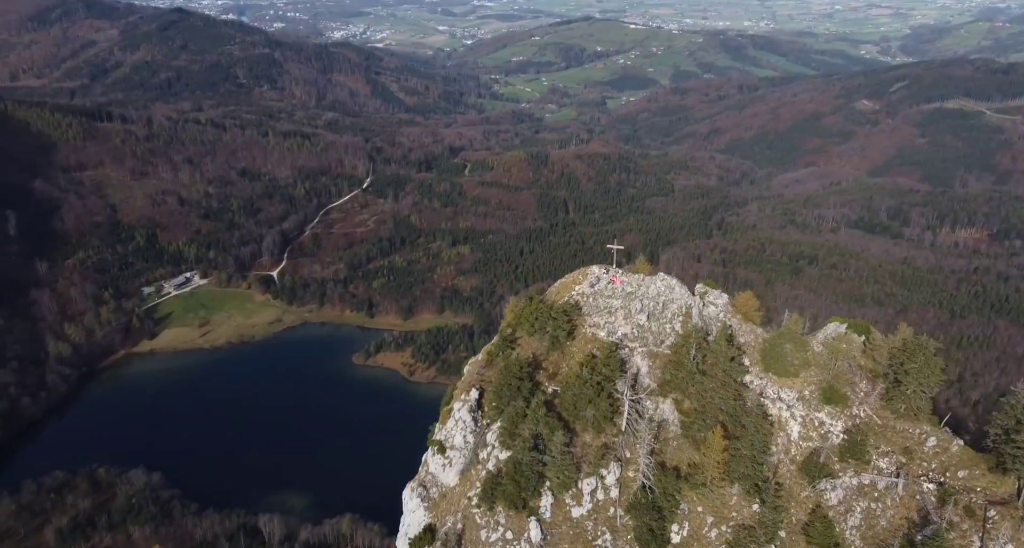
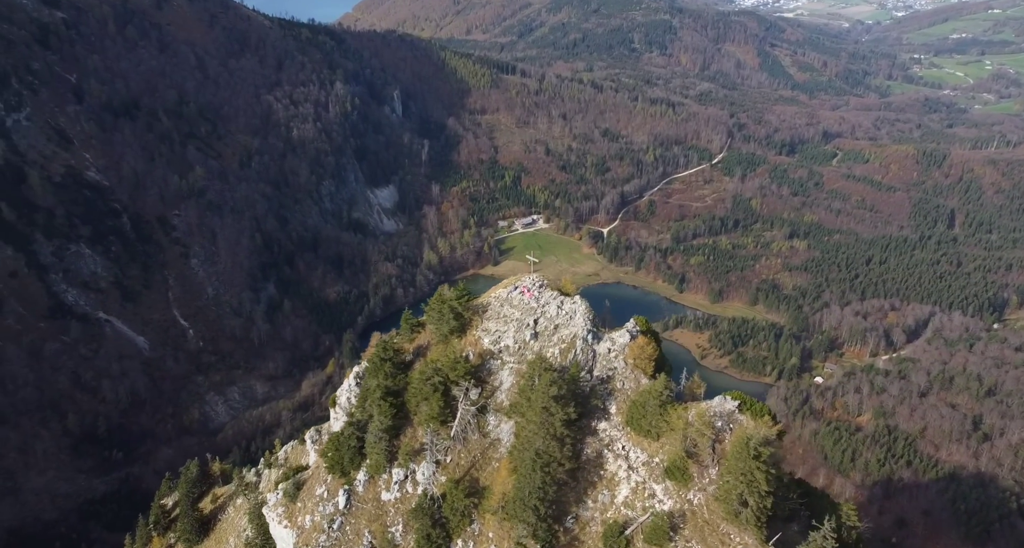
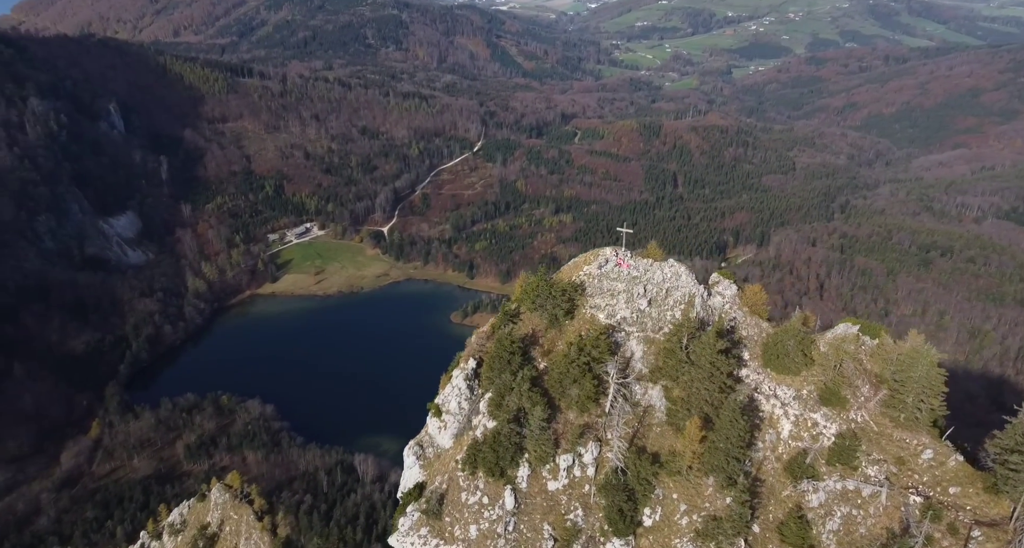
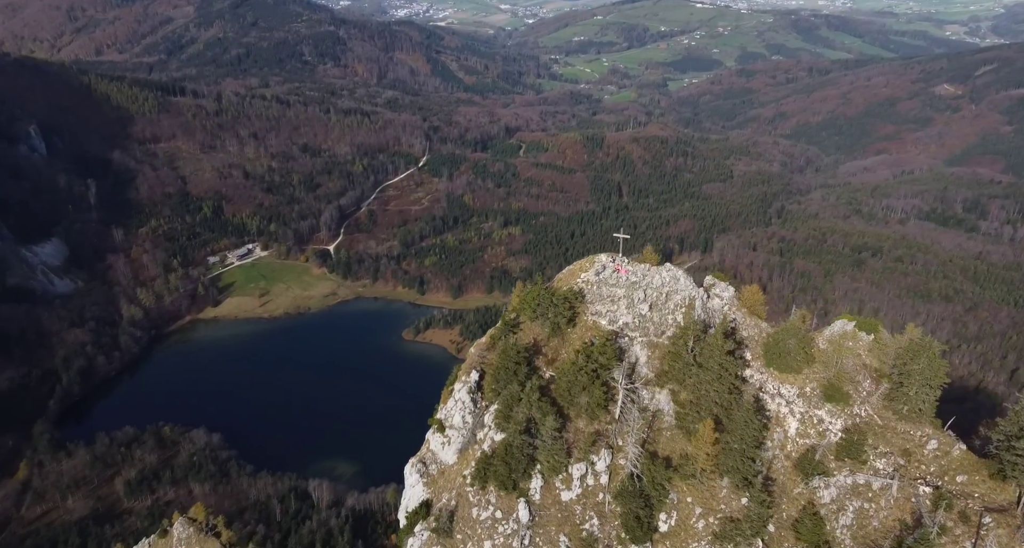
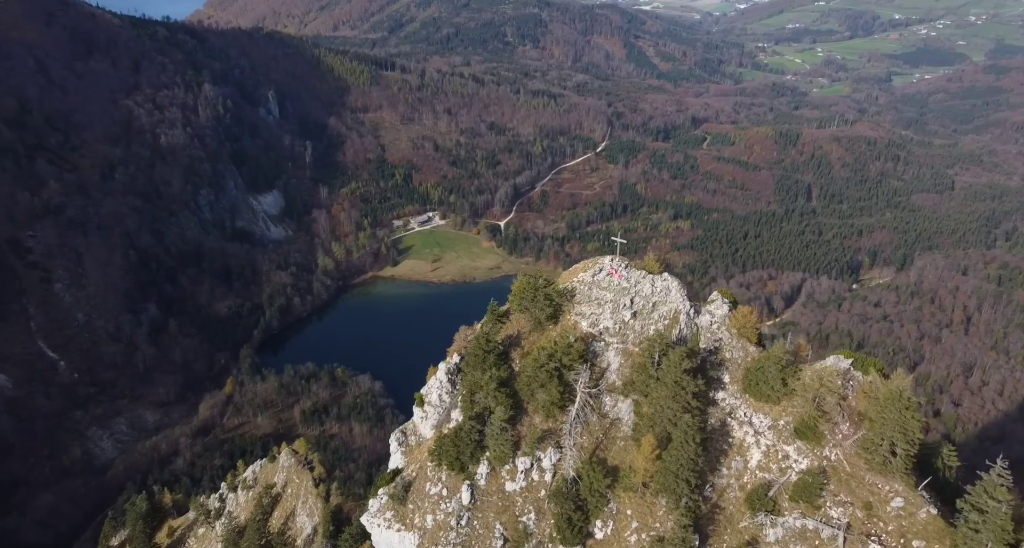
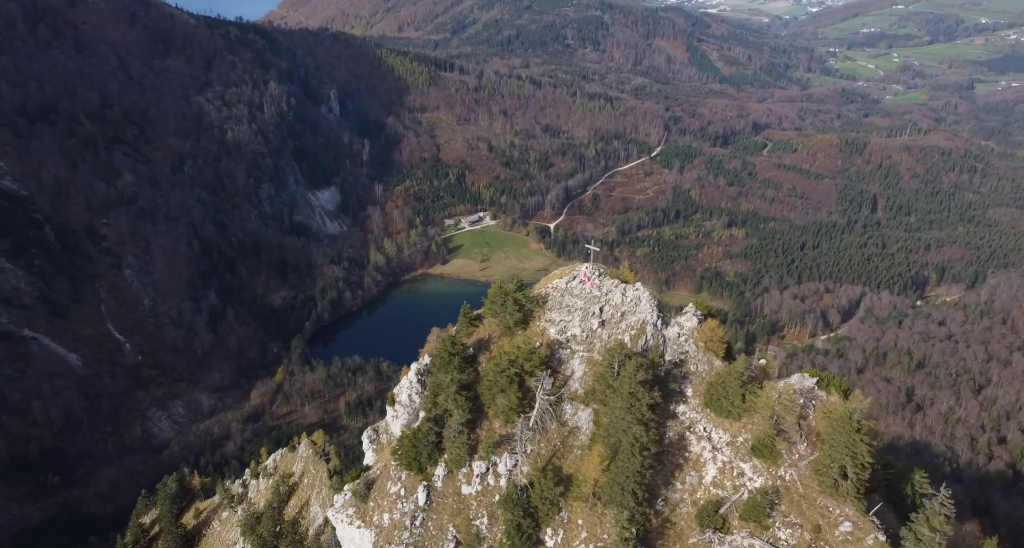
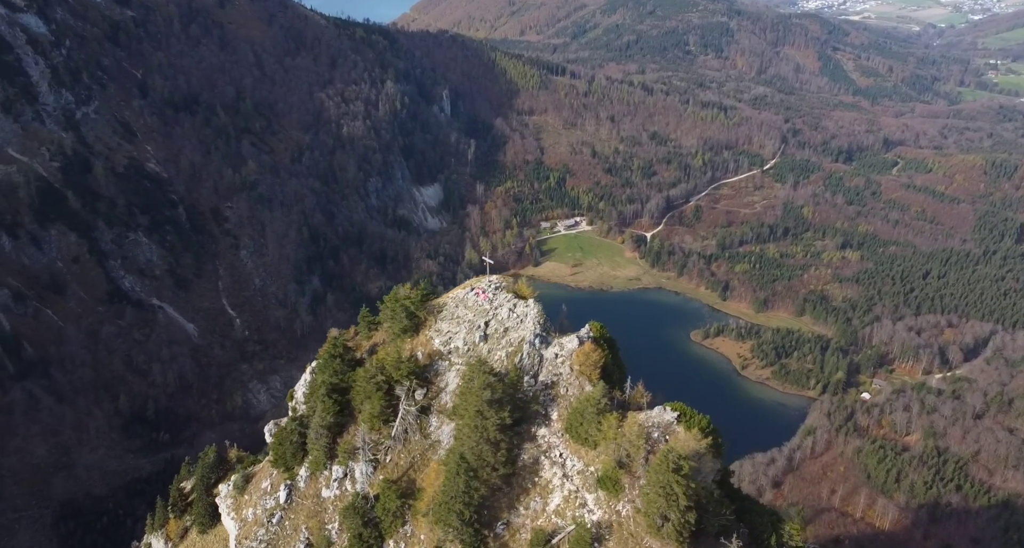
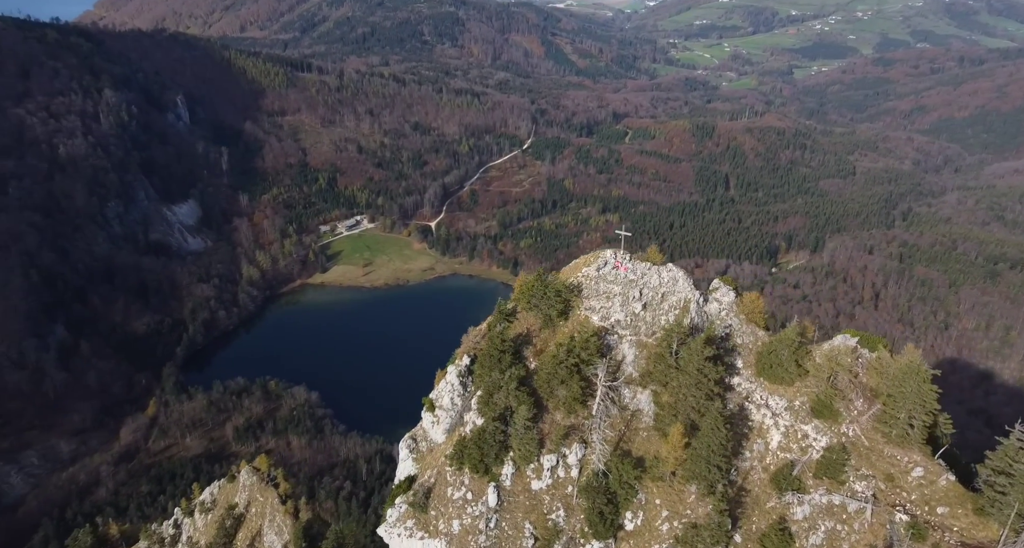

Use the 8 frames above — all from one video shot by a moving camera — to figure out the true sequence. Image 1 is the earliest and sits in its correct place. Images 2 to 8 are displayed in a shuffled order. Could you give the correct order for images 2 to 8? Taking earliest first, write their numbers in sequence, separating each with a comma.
4, 3, 8, 5, 6, 2, 7
